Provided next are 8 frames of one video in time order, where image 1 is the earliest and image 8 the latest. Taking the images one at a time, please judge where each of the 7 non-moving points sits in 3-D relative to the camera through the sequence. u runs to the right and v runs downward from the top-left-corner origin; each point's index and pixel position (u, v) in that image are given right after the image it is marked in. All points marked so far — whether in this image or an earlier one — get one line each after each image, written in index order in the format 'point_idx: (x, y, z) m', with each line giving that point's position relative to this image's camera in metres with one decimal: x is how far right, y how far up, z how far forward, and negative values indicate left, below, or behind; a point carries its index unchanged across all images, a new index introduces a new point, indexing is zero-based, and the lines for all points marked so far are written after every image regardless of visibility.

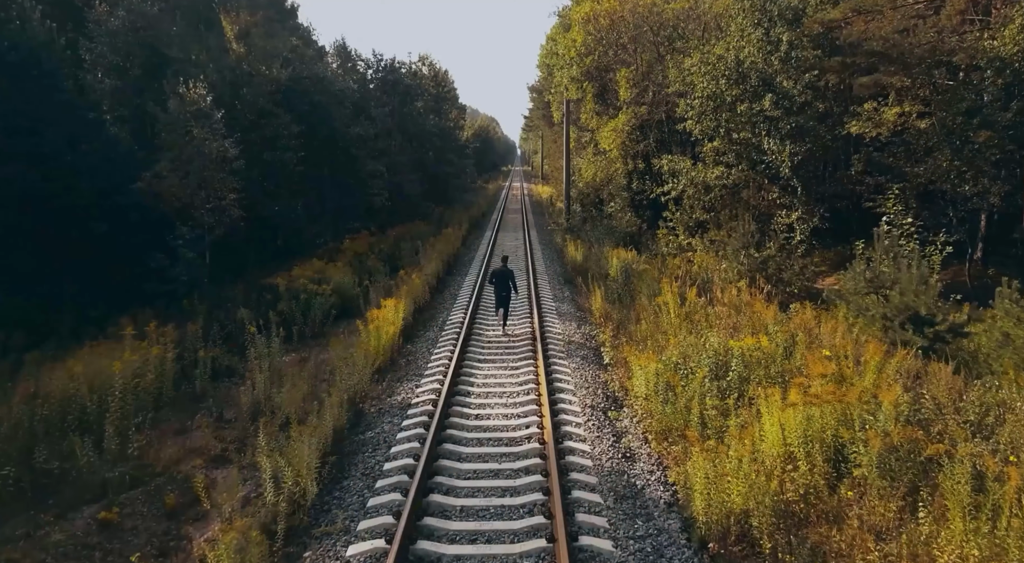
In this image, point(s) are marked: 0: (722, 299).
0: (+4.6, -0.4, +15.2) m
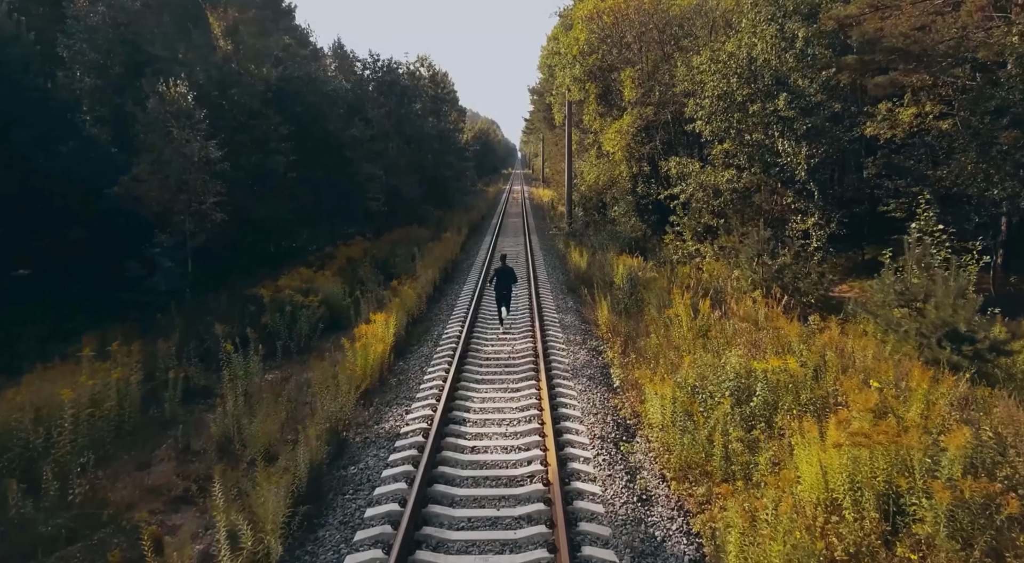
0: (+4.6, -0.7, +14.2) m
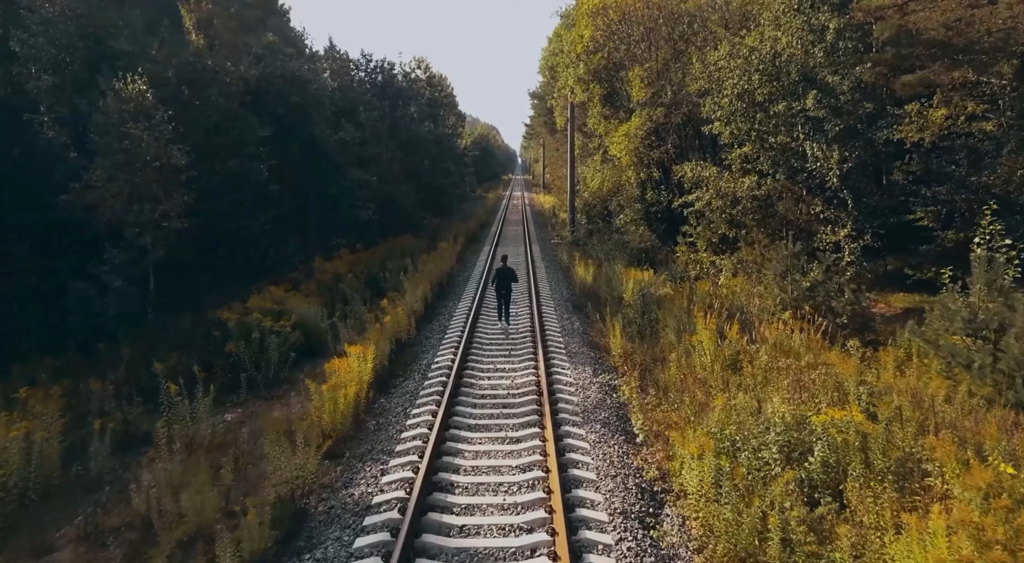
0: (+4.6, -1.0, +12.4) m
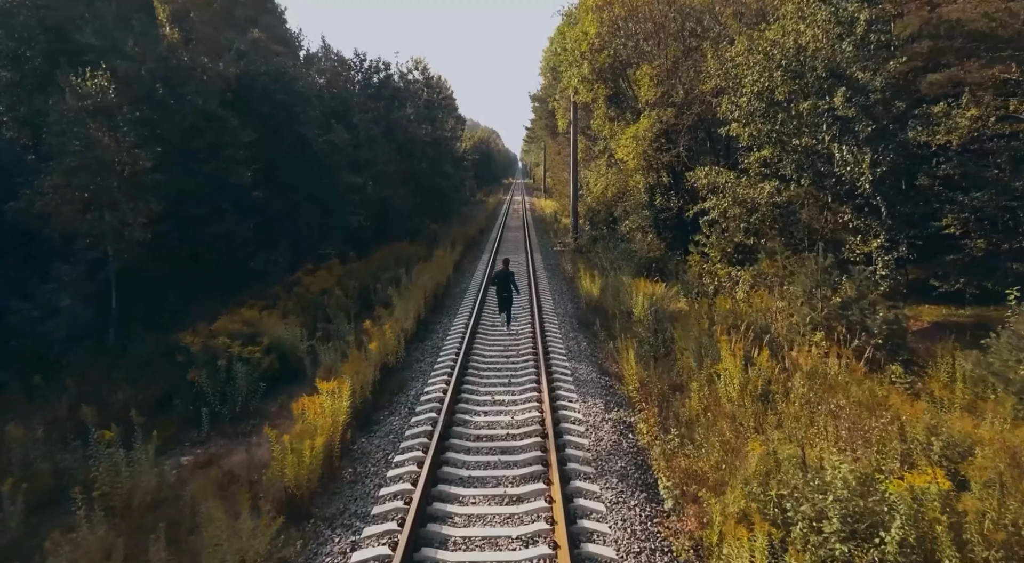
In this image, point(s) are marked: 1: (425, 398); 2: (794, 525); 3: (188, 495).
0: (+4.6, -1.4, +11.0) m
1: (-1.3, -1.8, +10.7) m
2: (+2.6, -2.2, +6.3) m
3: (-3.5, -2.3, +7.5) m
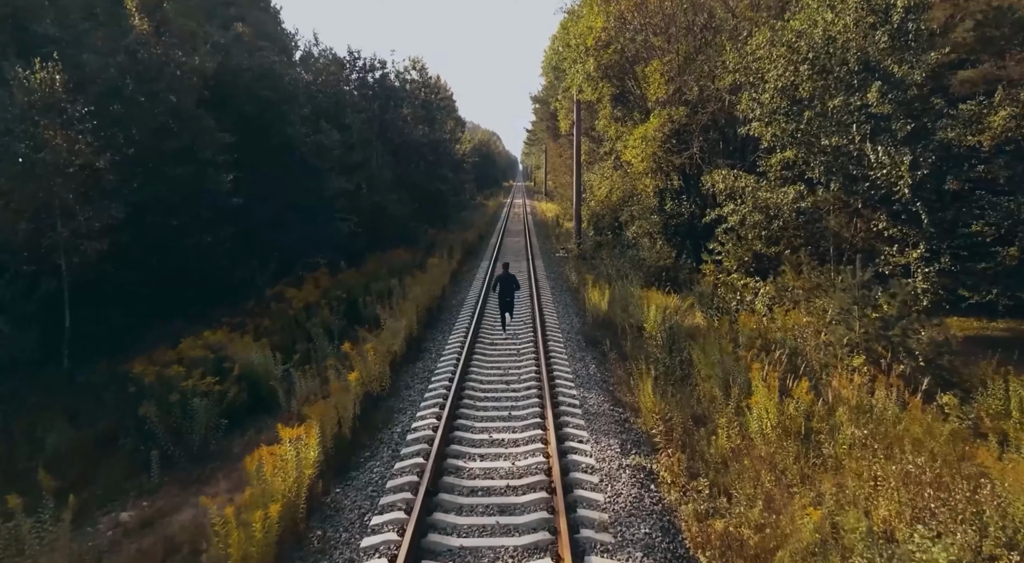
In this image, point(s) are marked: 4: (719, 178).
0: (+4.6, -1.6, +9.5) m
1: (-1.3, -2.1, +9.3) m
2: (+2.6, -2.4, +4.9) m
3: (-3.5, -2.6, +6.1) m
4: (+5.0, +2.5, +16.9) m
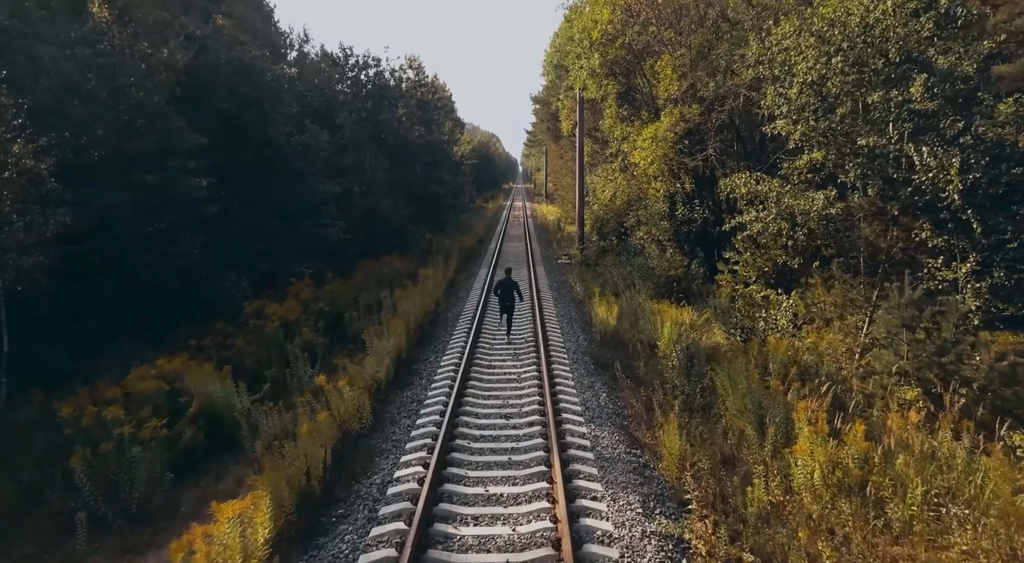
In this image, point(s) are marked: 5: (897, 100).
0: (+4.6, -1.9, +8.0) m
1: (-1.3, -2.4, +7.8) m
2: (+2.6, -2.7, +3.4) m
3: (-3.5, -2.9, +4.6) m
4: (+5.0, +2.2, +15.4) m
5: (+6.9, +3.2, +12.4) m
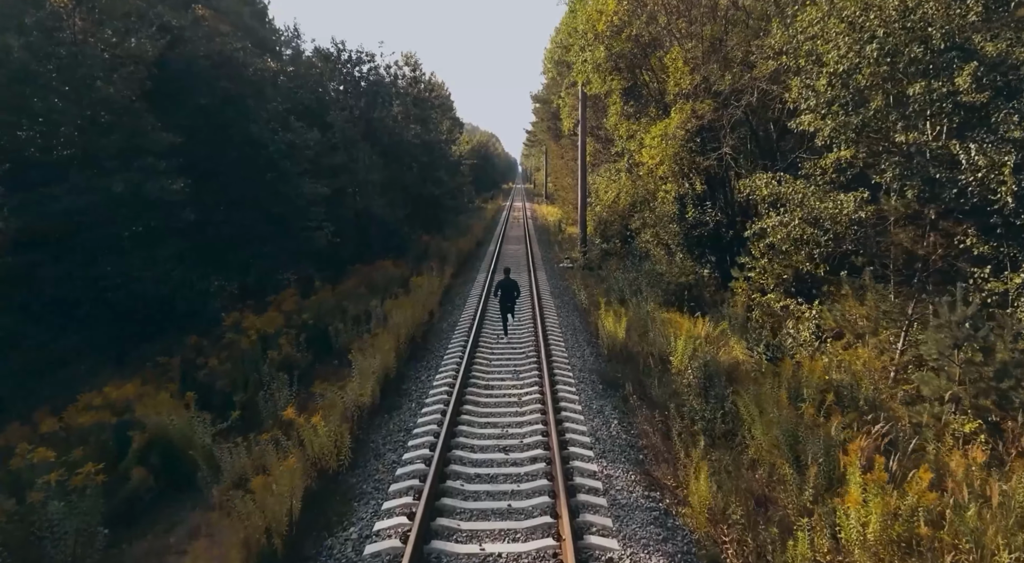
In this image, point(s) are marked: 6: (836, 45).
0: (+4.6, -2.1, +6.8) m
1: (-1.3, -2.6, +6.5) m
2: (+2.6, -2.9, +2.1) m
3: (-3.5, -3.0, +3.3) m
4: (+5.0, +2.0, +14.2) m
5: (+6.9, +3.0, +11.1) m
6: (+5.7, +4.2, +12.3) m
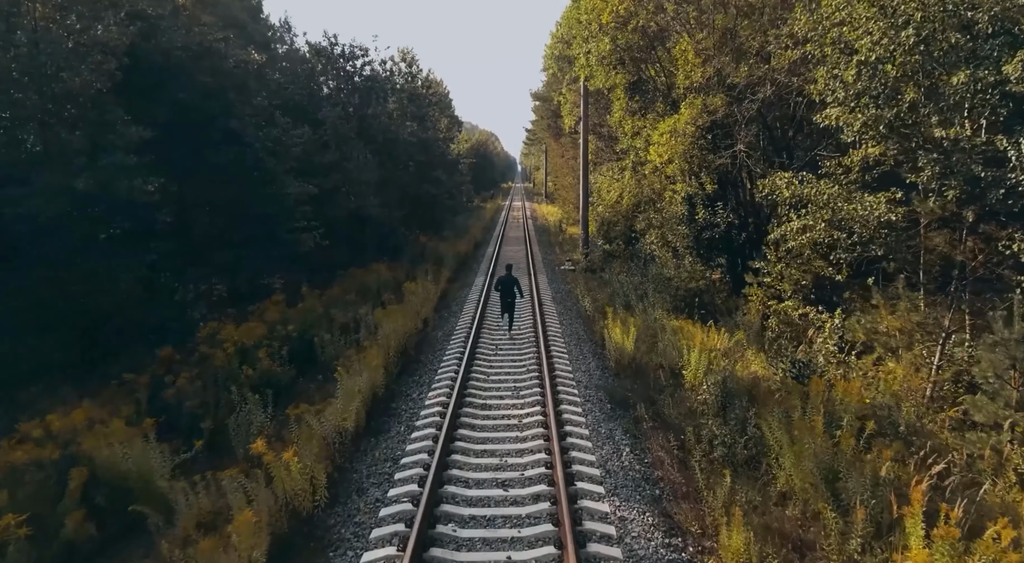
0: (+4.6, -2.3, +5.7) m
1: (-1.3, -2.7, +5.5) m
2: (+2.6, -3.1, +1.1) m
3: (-3.5, -3.2, +2.2) m
4: (+5.0, +1.9, +13.1) m
5: (+6.9, +2.9, +10.1) m
6: (+5.7, +4.0, +11.2) m
